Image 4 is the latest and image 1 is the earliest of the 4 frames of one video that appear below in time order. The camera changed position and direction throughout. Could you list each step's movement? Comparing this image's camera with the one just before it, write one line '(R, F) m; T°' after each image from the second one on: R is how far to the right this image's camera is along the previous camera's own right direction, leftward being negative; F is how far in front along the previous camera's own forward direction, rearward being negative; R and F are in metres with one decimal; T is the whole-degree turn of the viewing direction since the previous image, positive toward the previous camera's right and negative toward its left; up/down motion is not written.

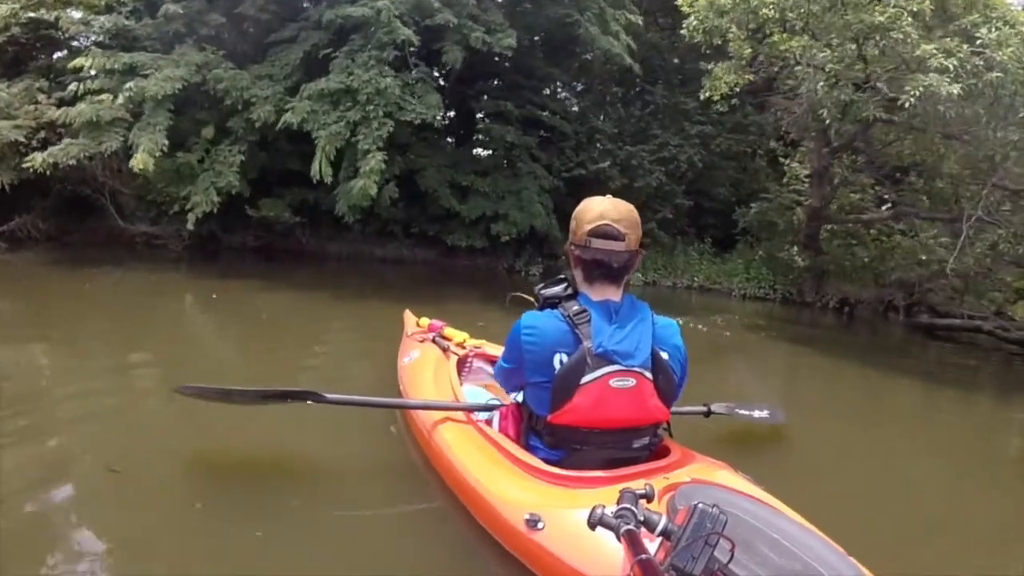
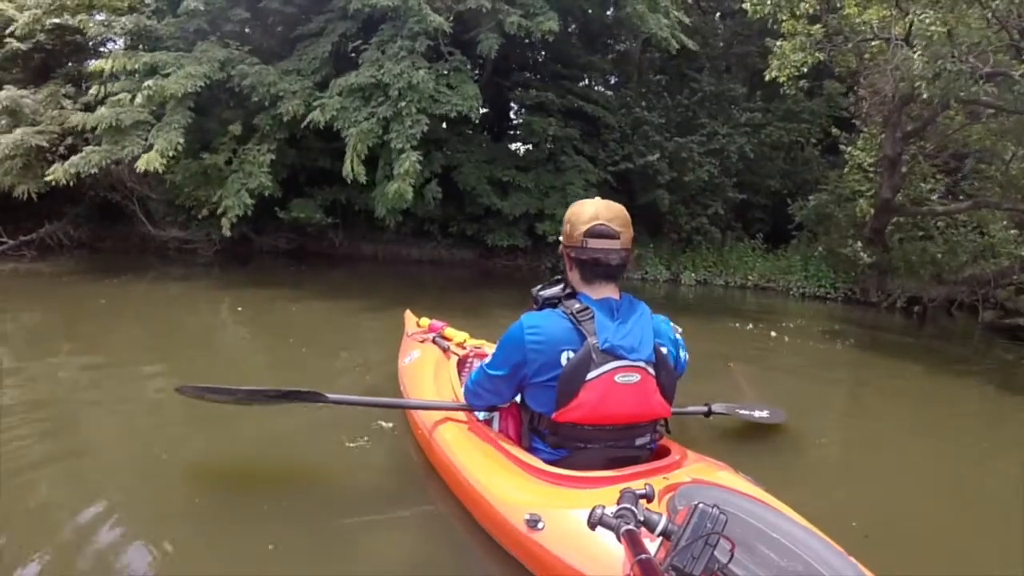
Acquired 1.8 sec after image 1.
(+0.2, +0.5) m; -4°
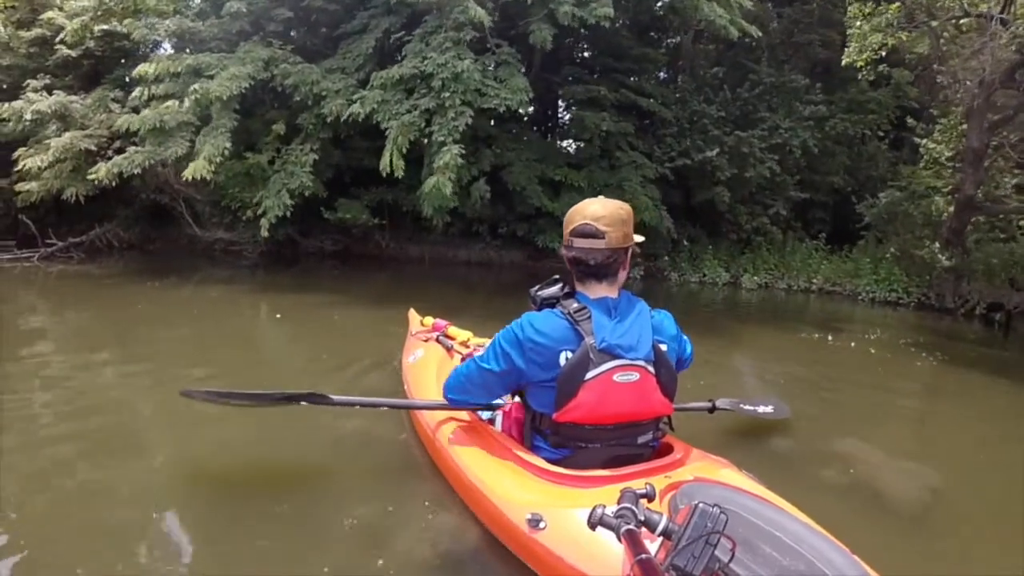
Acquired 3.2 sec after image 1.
(+0.2, +0.3) m; -5°
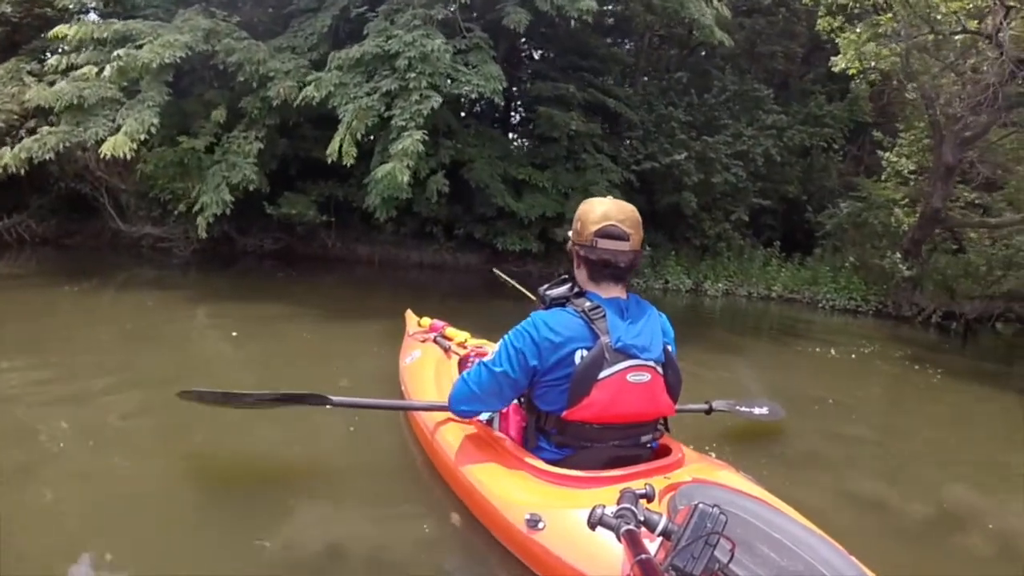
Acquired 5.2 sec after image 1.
(-0.9, +0.6) m; +9°
